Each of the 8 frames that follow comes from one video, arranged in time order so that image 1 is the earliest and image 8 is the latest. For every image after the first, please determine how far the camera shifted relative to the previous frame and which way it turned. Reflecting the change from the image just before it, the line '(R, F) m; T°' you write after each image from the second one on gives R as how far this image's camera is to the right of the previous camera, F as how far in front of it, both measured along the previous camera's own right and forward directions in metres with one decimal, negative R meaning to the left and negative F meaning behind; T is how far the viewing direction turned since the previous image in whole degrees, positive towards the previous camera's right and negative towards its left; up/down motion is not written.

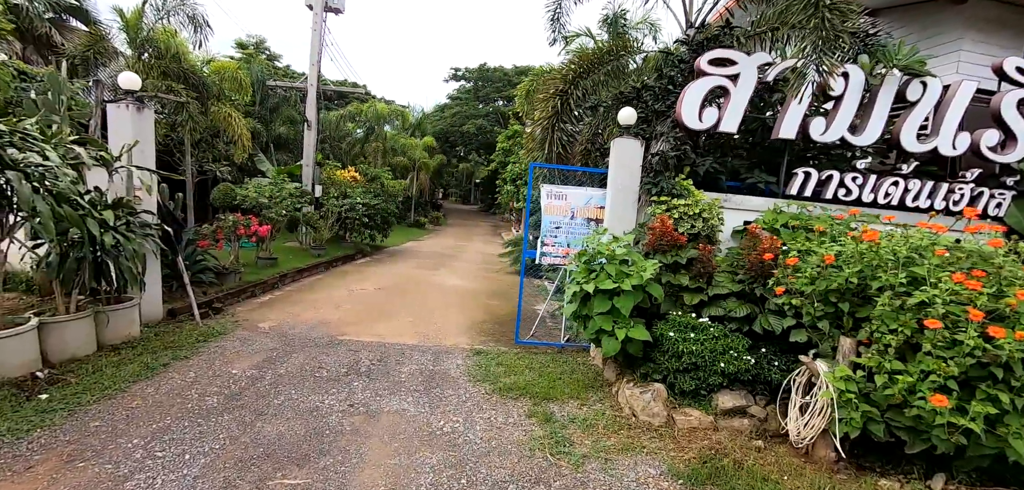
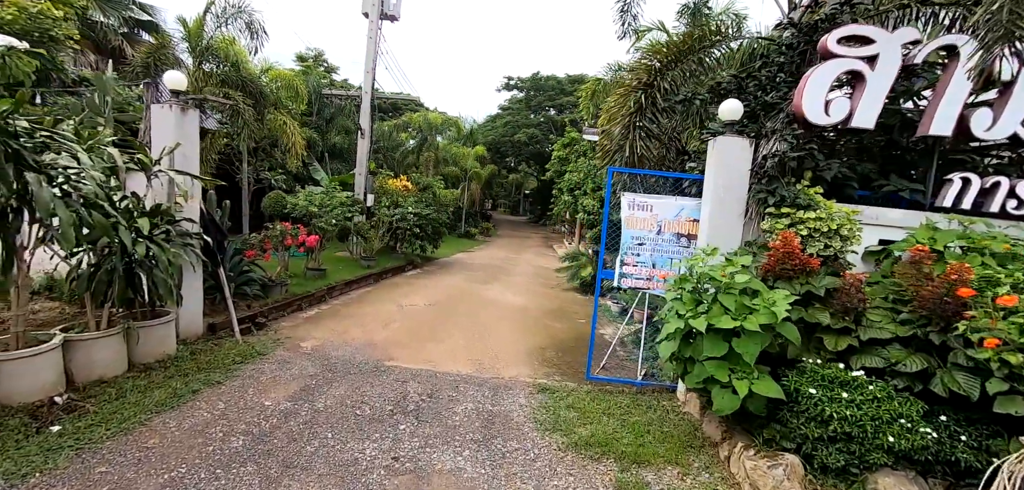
(-0.2, +0.7) m; -5°
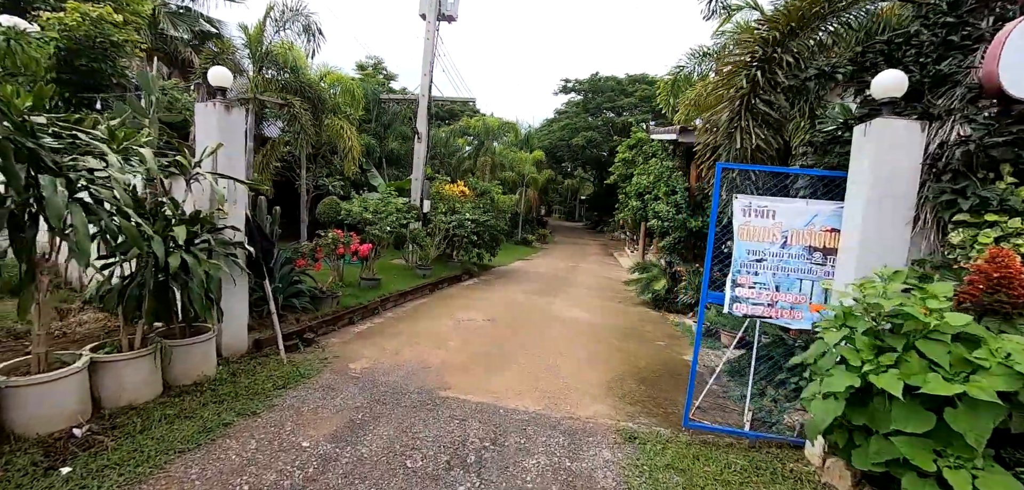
(-0.2, +0.7) m; -6°
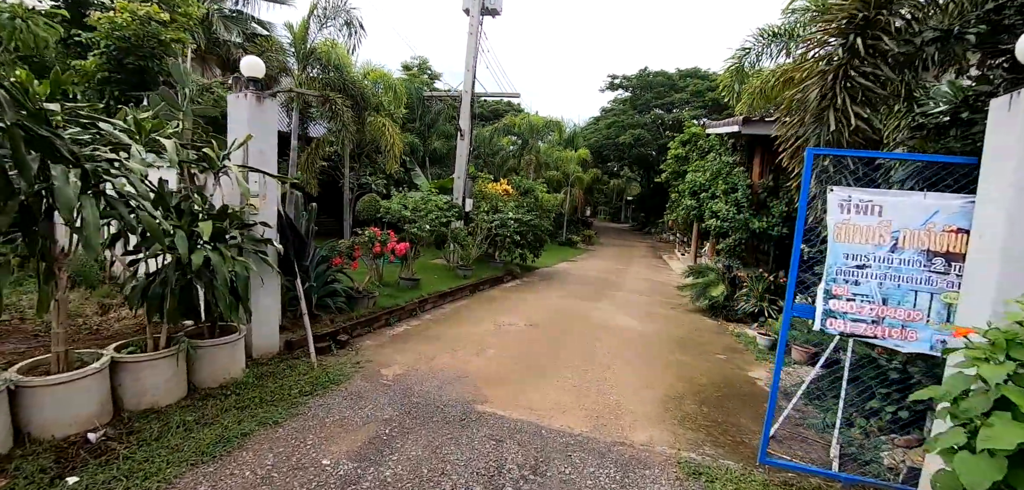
(0.0, +0.4) m; -5°
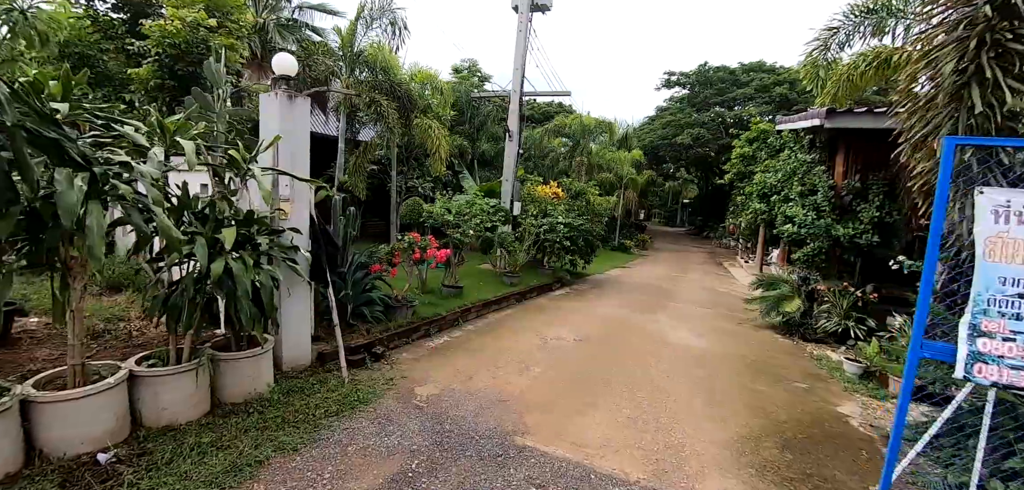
(0.0, +0.4) m; -6°
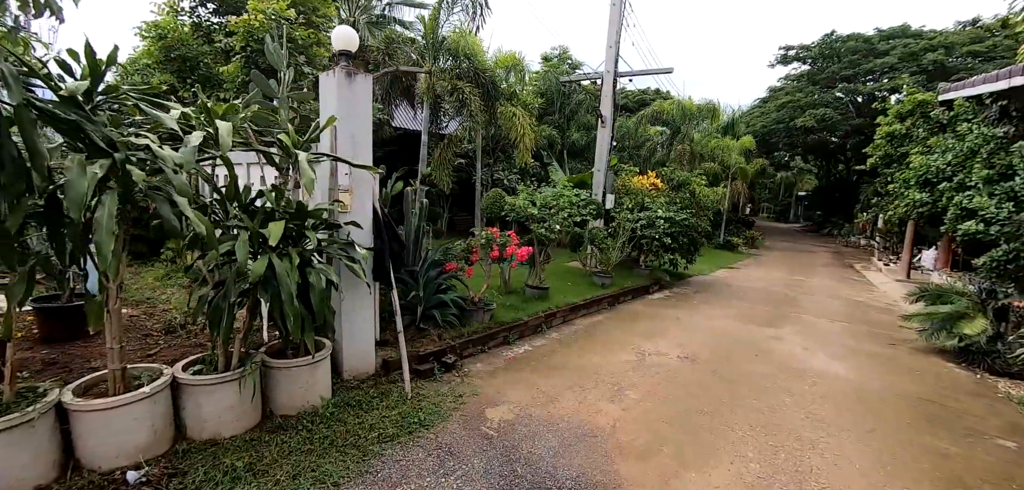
(0.0, +0.7) m; -11°
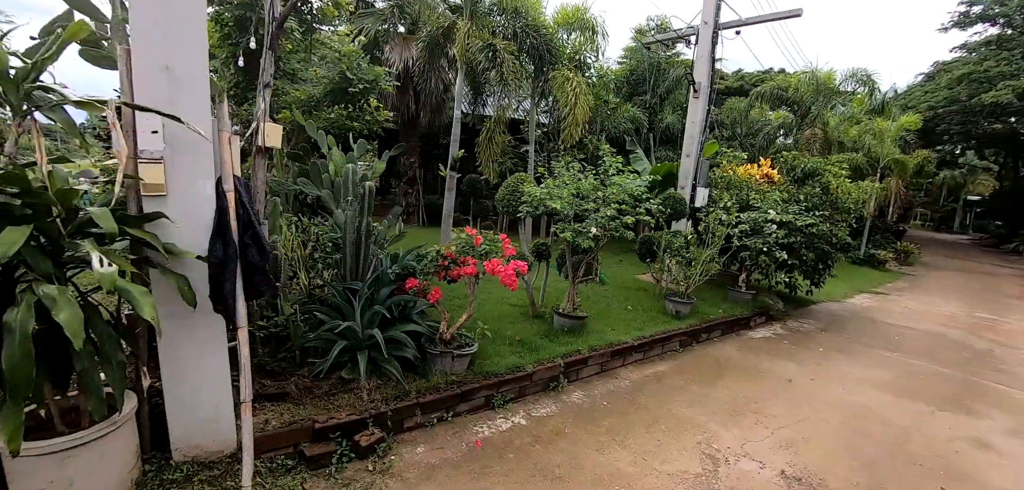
(+0.7, +1.8) m; -12°
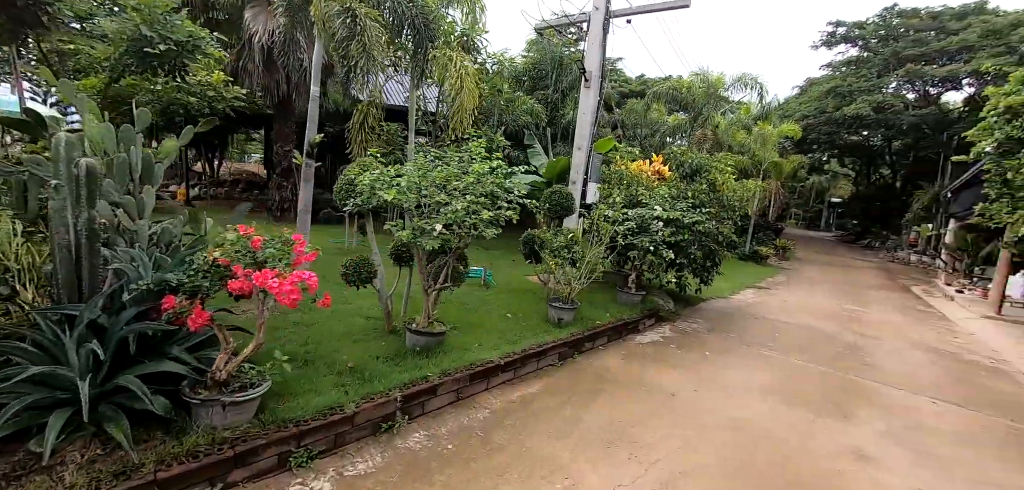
(+0.5, +0.6) m; +10°
